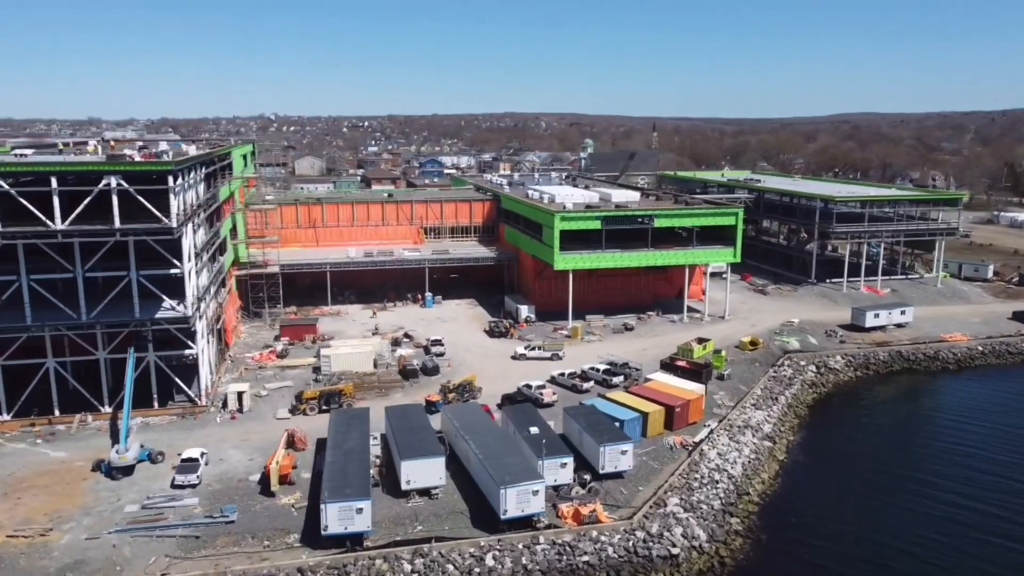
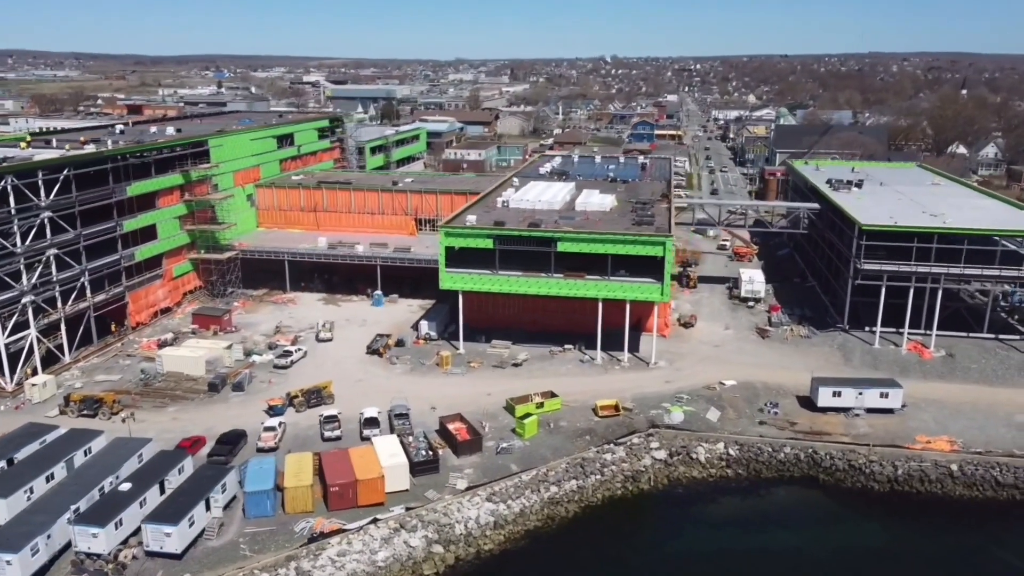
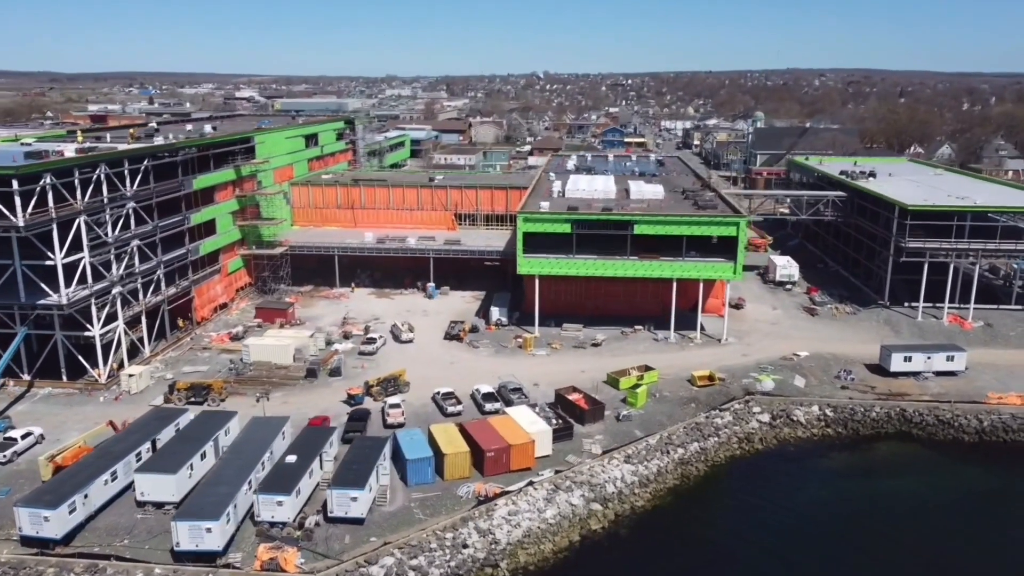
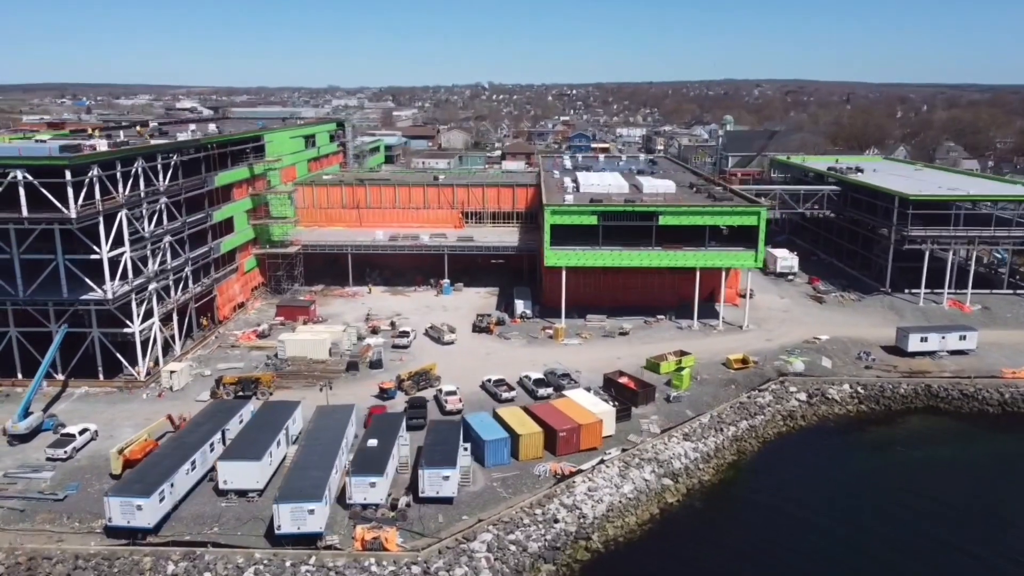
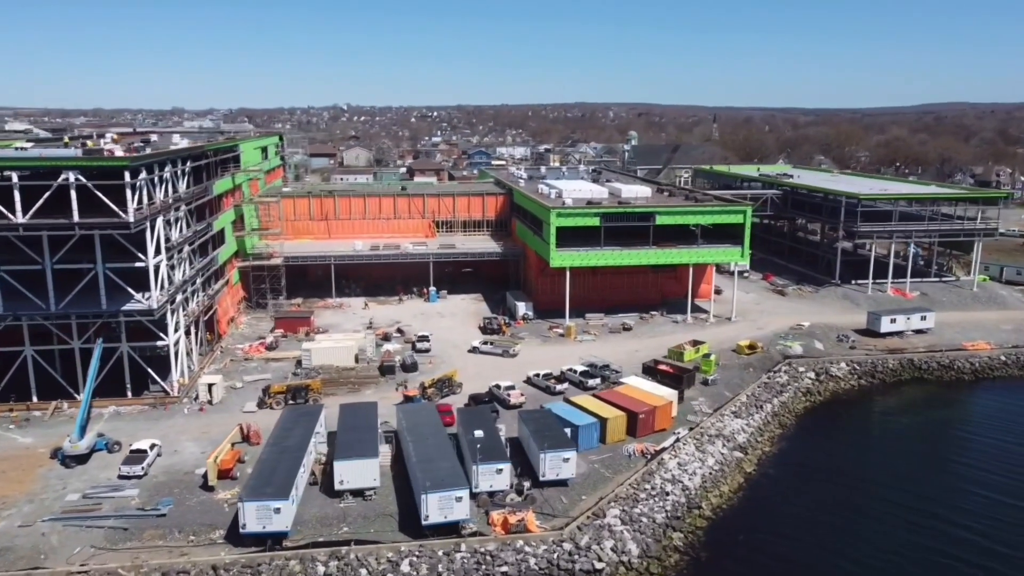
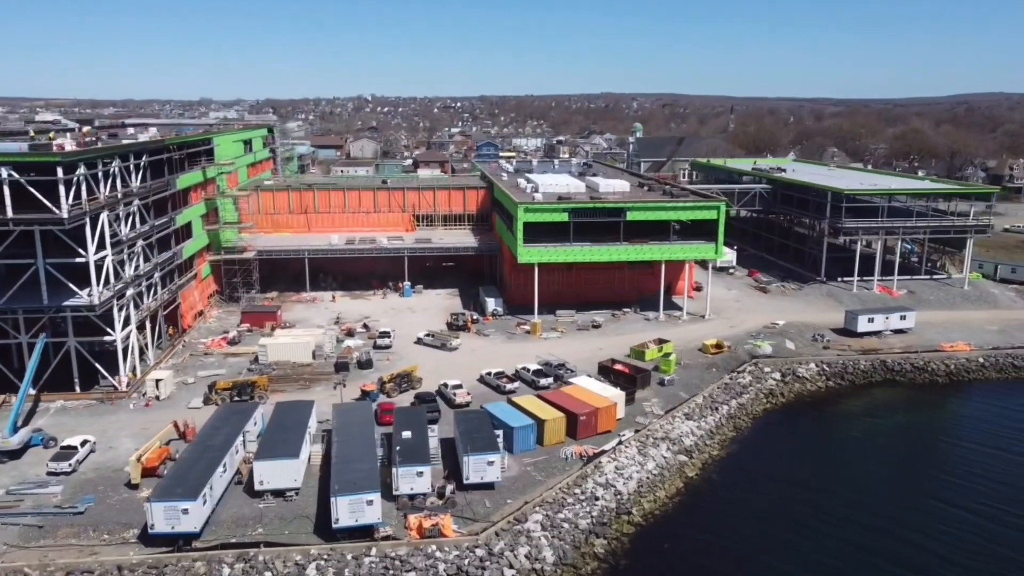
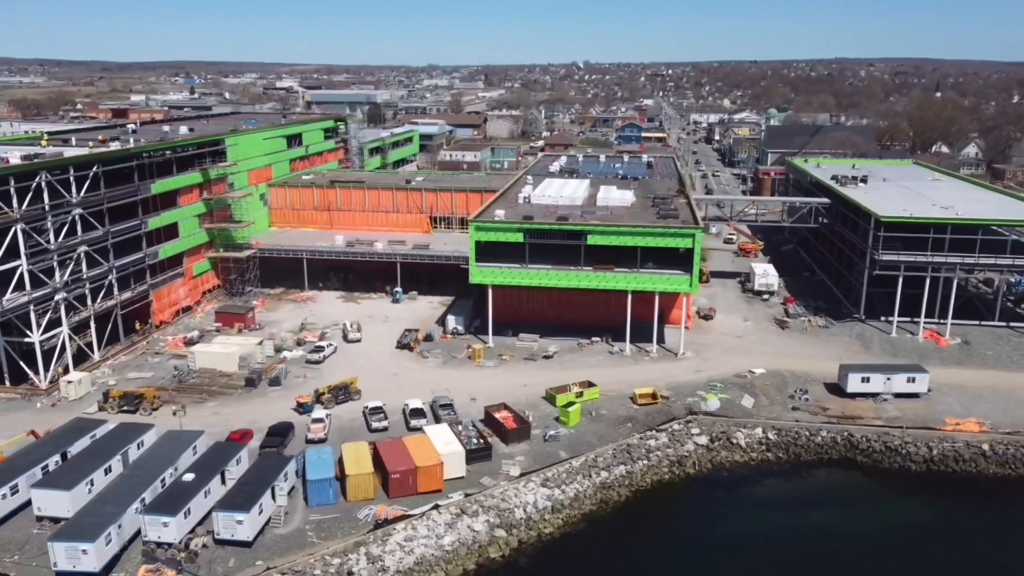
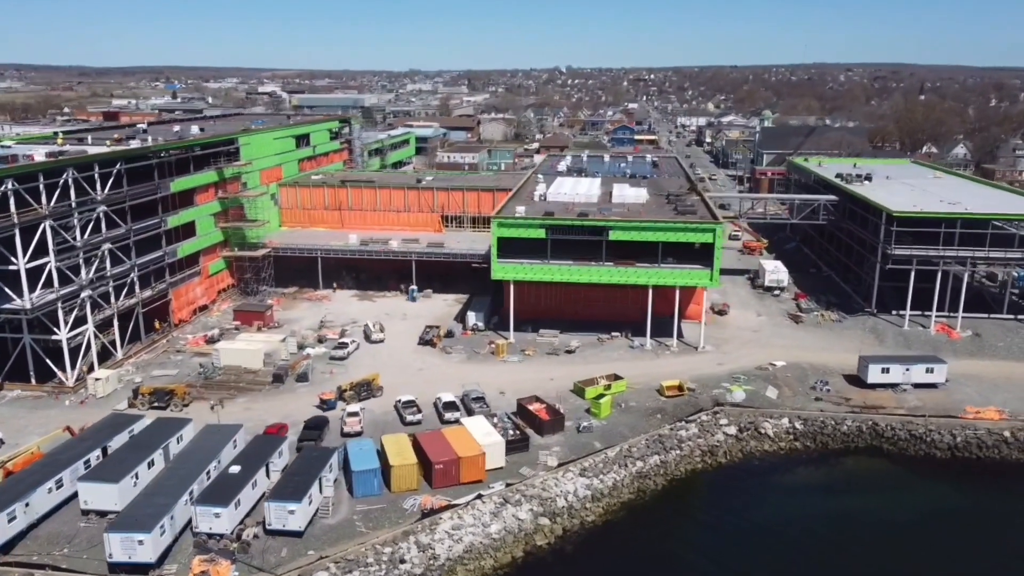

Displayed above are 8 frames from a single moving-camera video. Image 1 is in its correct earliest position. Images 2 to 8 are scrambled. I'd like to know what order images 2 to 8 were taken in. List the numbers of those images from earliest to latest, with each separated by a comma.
5, 6, 4, 3, 8, 7, 2
